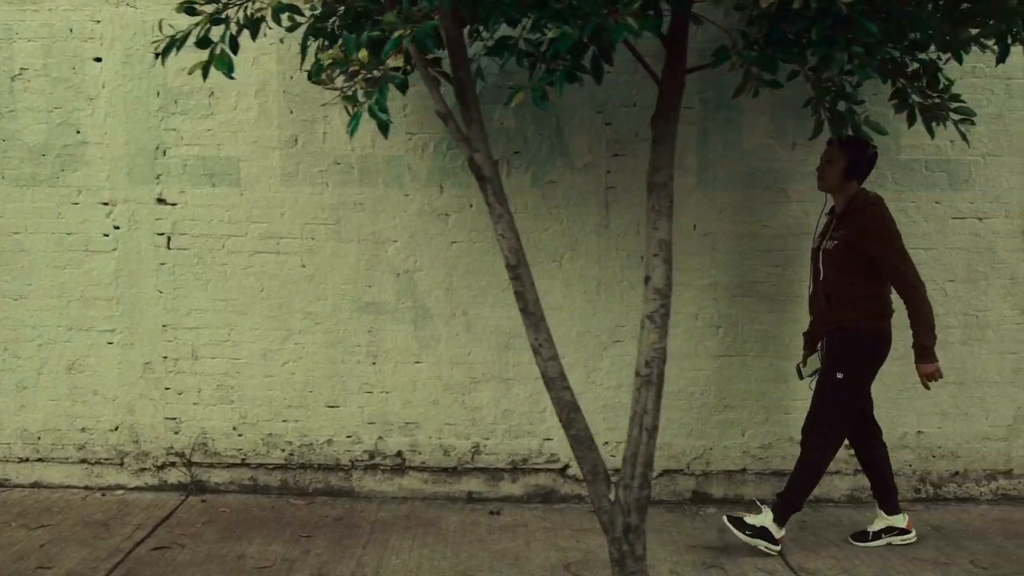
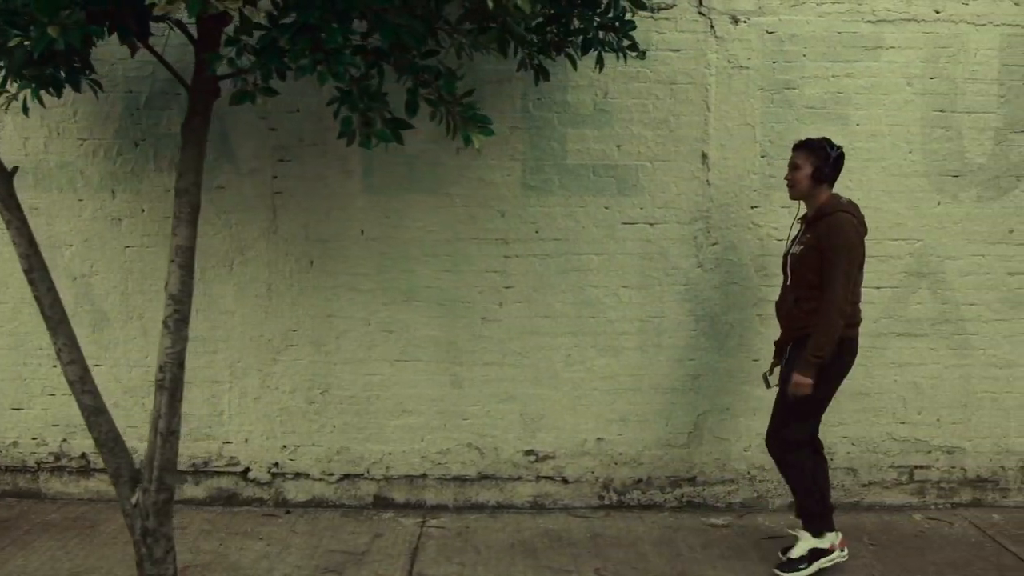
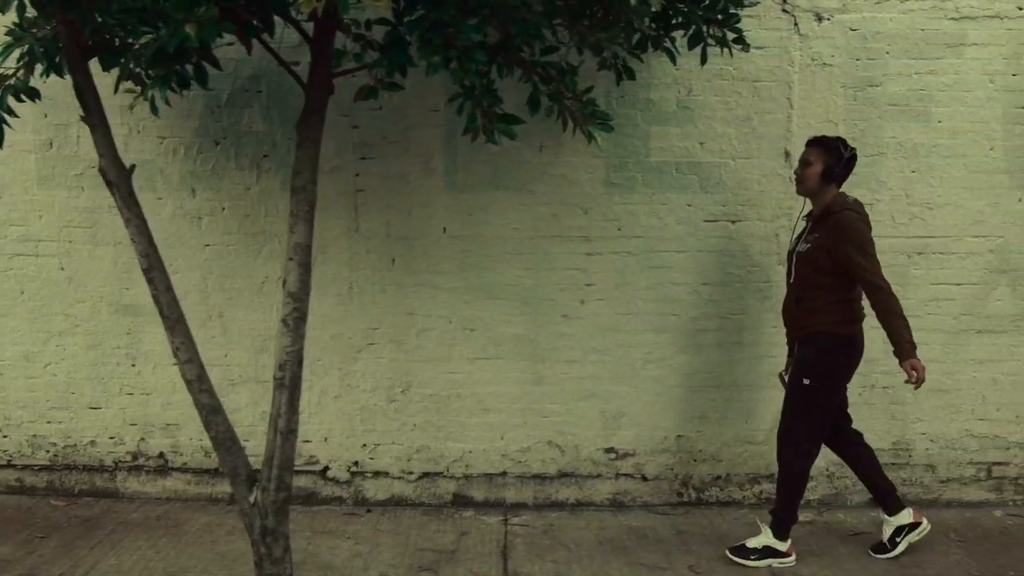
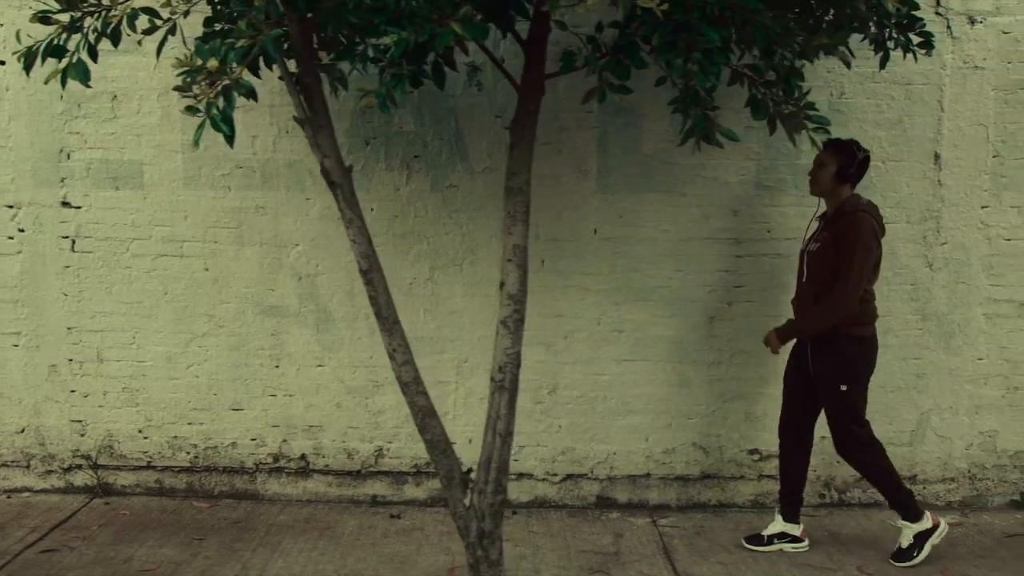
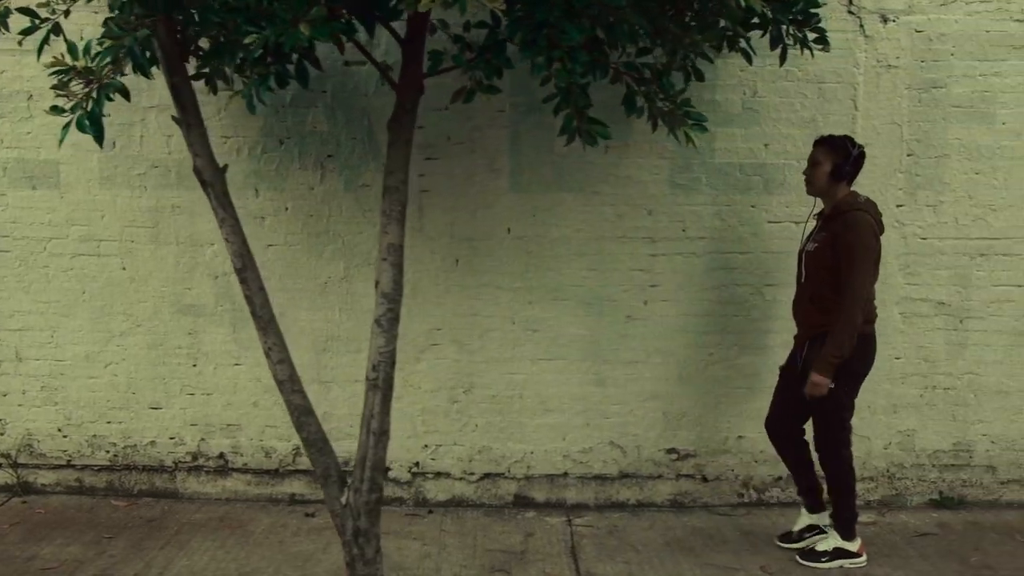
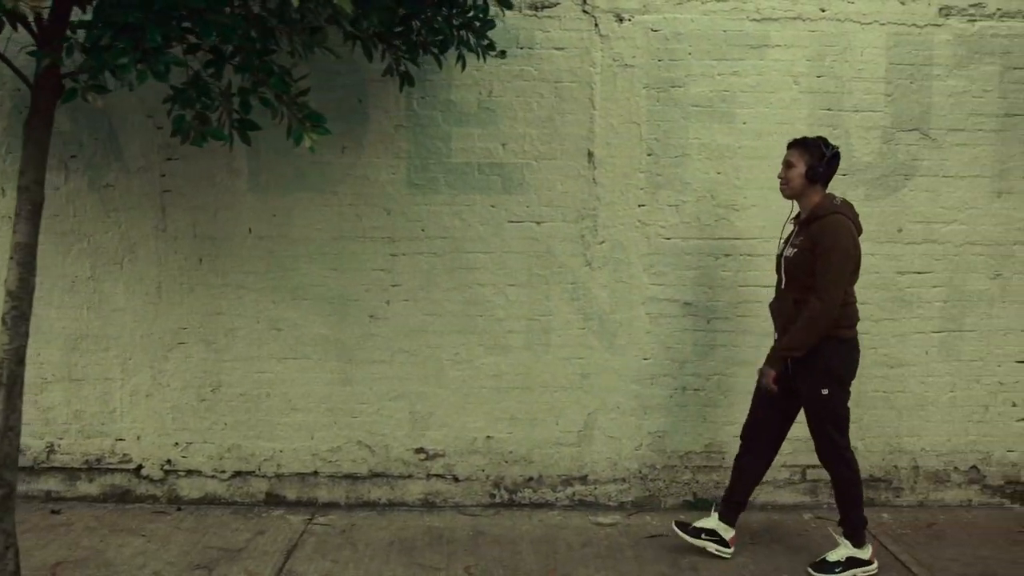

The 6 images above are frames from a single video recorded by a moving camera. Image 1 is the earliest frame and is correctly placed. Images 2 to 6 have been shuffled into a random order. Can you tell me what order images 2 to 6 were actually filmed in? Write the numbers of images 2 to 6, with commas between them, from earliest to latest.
4, 5, 3, 2, 6
